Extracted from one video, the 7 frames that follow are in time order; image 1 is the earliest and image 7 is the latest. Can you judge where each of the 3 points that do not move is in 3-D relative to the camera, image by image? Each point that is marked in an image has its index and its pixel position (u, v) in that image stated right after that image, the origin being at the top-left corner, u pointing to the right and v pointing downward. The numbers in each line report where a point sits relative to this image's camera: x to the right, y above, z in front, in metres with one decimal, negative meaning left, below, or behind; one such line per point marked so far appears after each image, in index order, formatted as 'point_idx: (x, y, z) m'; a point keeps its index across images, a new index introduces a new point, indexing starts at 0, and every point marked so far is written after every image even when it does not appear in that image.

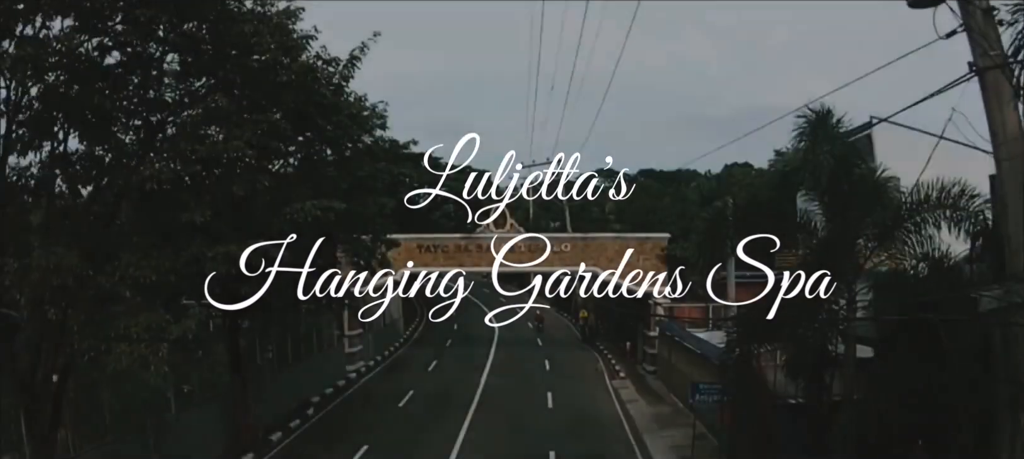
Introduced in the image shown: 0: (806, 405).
0: (+4.3, -2.6, +12.5) m
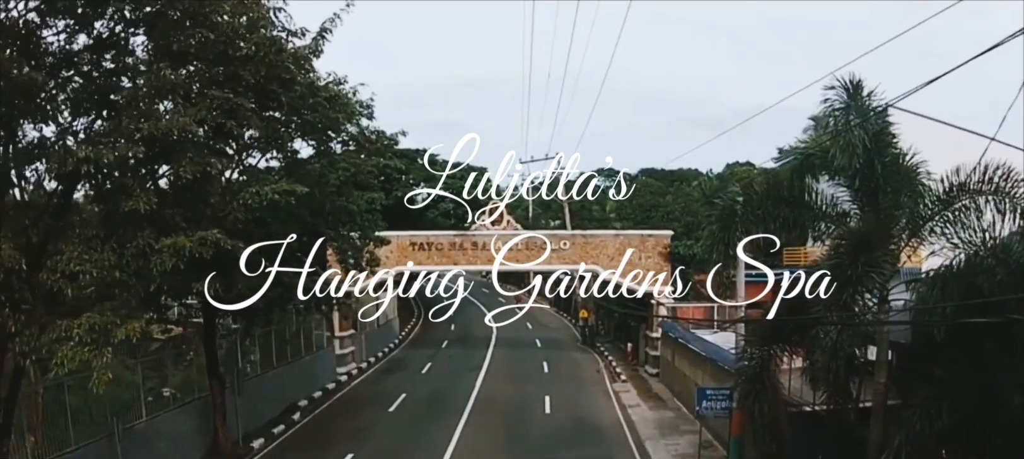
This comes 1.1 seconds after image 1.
0: (+4.2, -2.5, +11.4) m
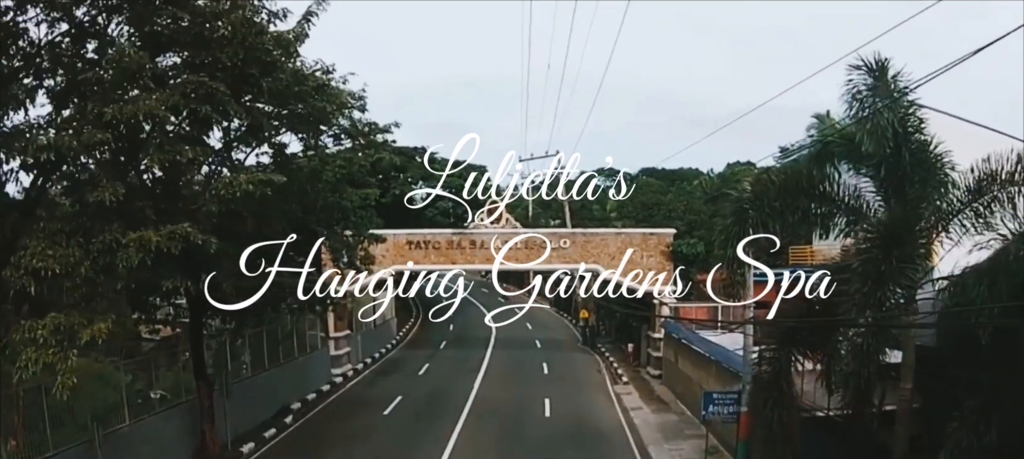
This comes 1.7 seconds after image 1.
0: (+4.2, -2.4, +10.8) m
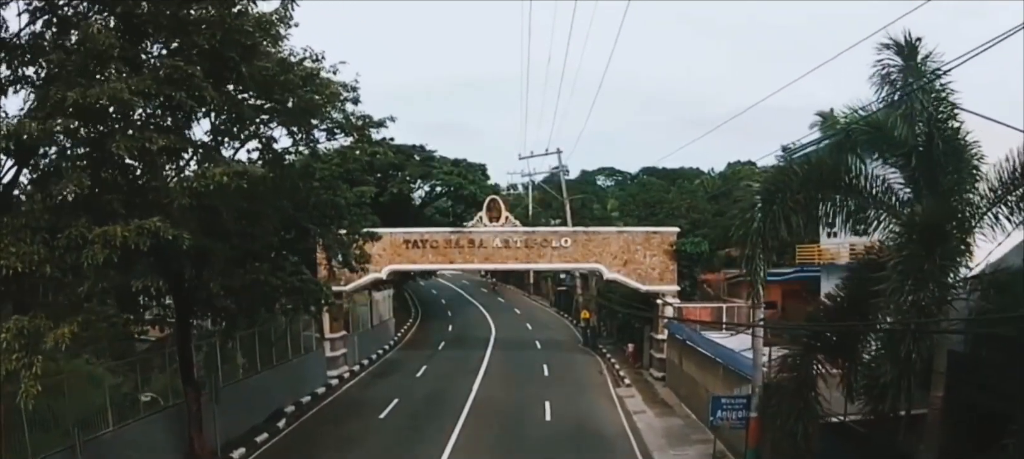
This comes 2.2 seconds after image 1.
0: (+4.2, -2.4, +10.2) m
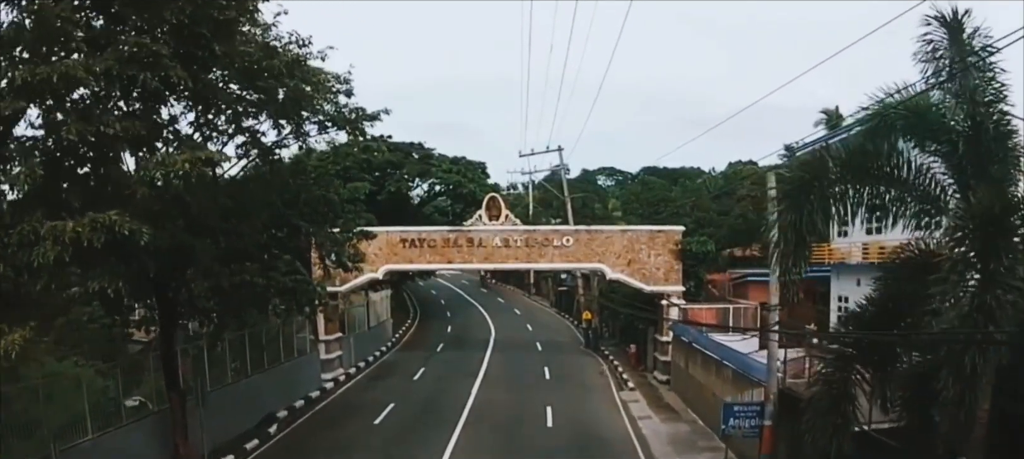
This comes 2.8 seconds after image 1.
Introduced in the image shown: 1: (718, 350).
0: (+4.2, -2.3, +9.5) m
1: (+4.6, -2.7, +19.2) m
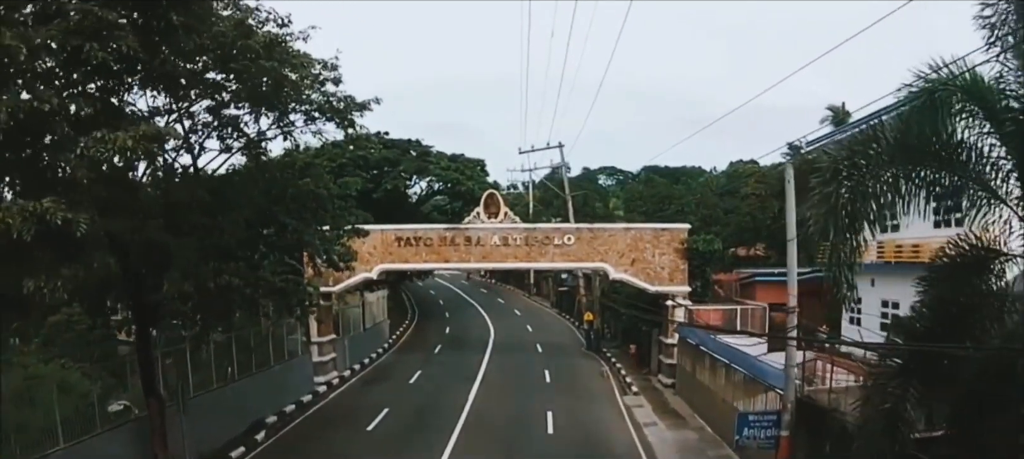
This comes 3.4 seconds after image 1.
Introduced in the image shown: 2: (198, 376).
0: (+4.1, -2.3, +8.6) m
1: (+4.6, -2.6, +18.3) m
2: (-6.4, -3.0, +17.7) m
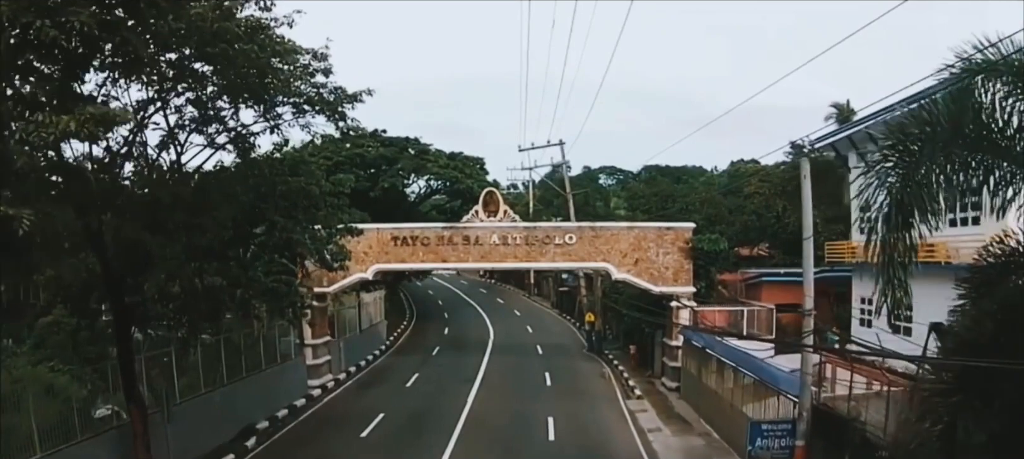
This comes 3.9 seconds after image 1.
0: (+4.1, -2.3, +7.9) m
1: (+4.5, -2.6, +17.7) m
2: (-6.5, -3.0, +17.0) m
